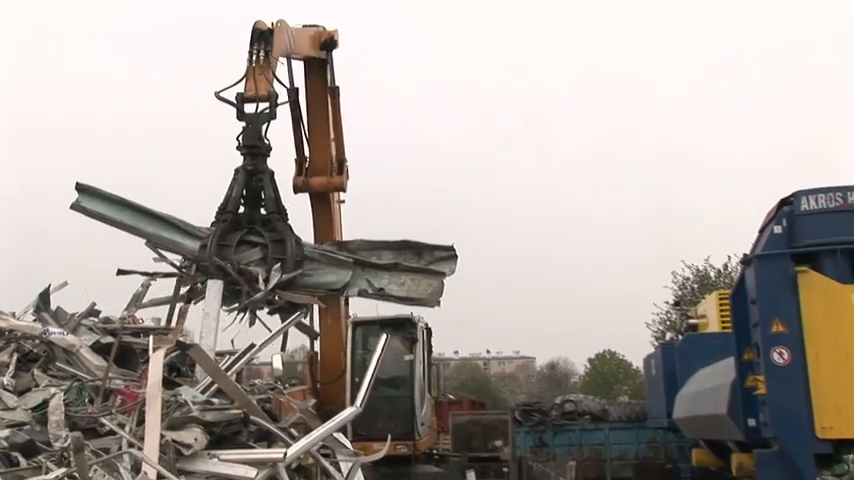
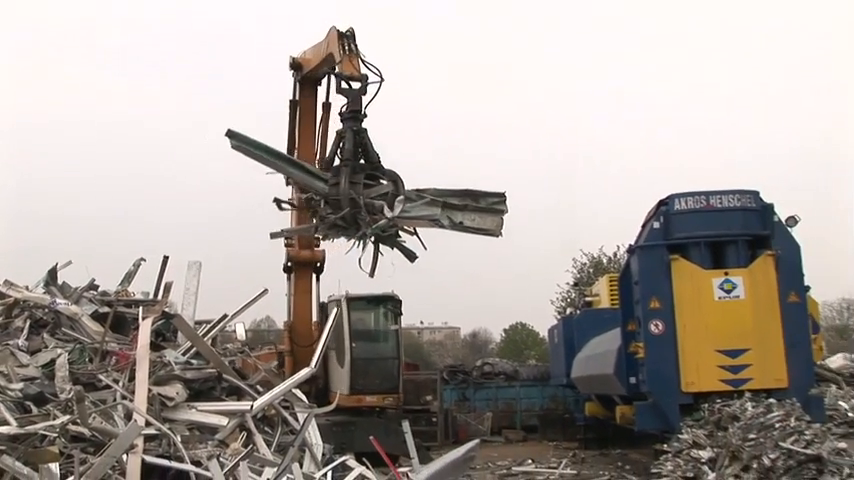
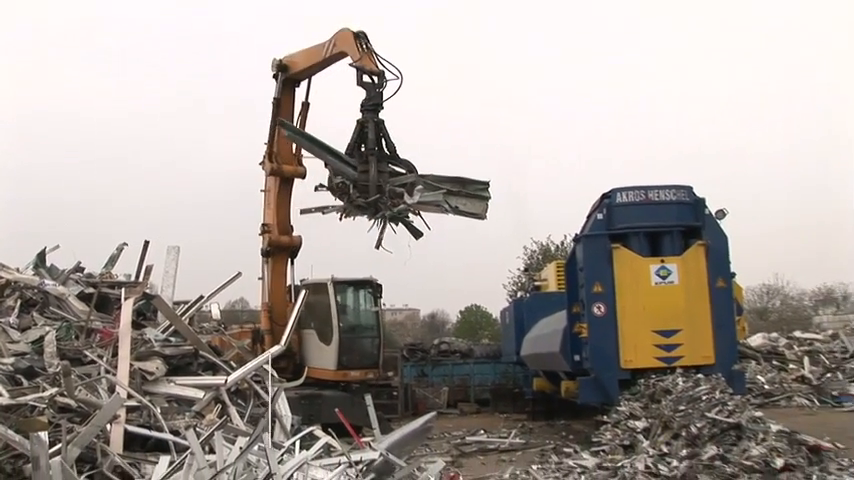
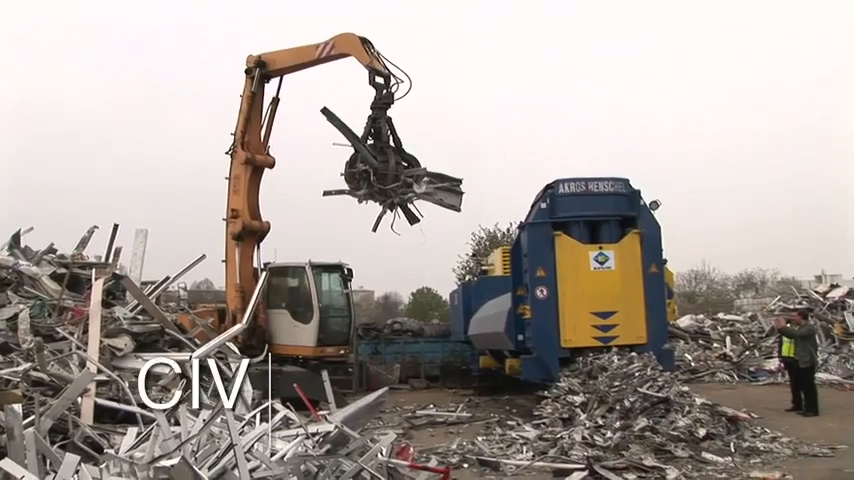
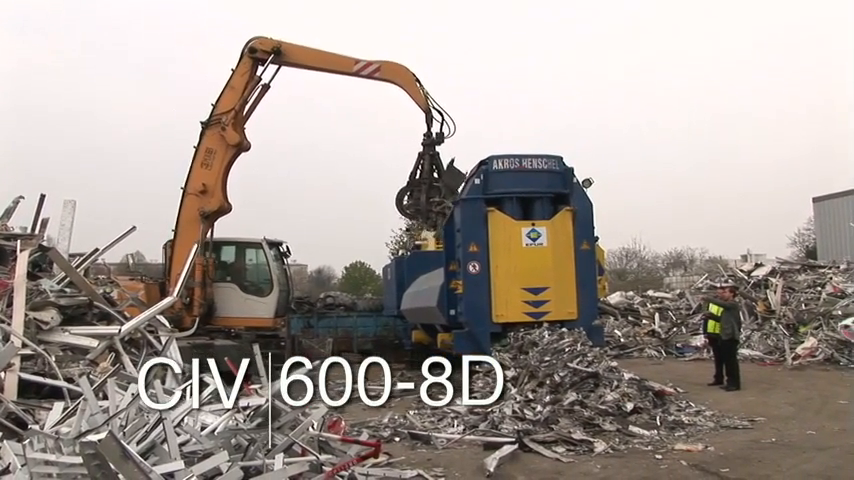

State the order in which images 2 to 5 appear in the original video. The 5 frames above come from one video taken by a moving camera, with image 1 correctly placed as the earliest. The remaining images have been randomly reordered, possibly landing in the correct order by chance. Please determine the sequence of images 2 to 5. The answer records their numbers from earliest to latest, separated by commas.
2, 3, 4, 5
